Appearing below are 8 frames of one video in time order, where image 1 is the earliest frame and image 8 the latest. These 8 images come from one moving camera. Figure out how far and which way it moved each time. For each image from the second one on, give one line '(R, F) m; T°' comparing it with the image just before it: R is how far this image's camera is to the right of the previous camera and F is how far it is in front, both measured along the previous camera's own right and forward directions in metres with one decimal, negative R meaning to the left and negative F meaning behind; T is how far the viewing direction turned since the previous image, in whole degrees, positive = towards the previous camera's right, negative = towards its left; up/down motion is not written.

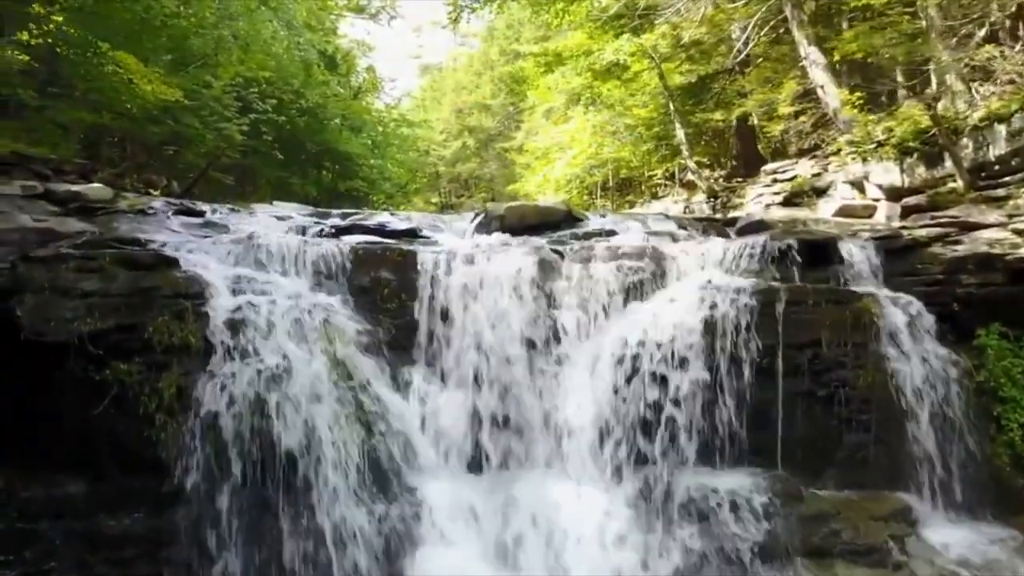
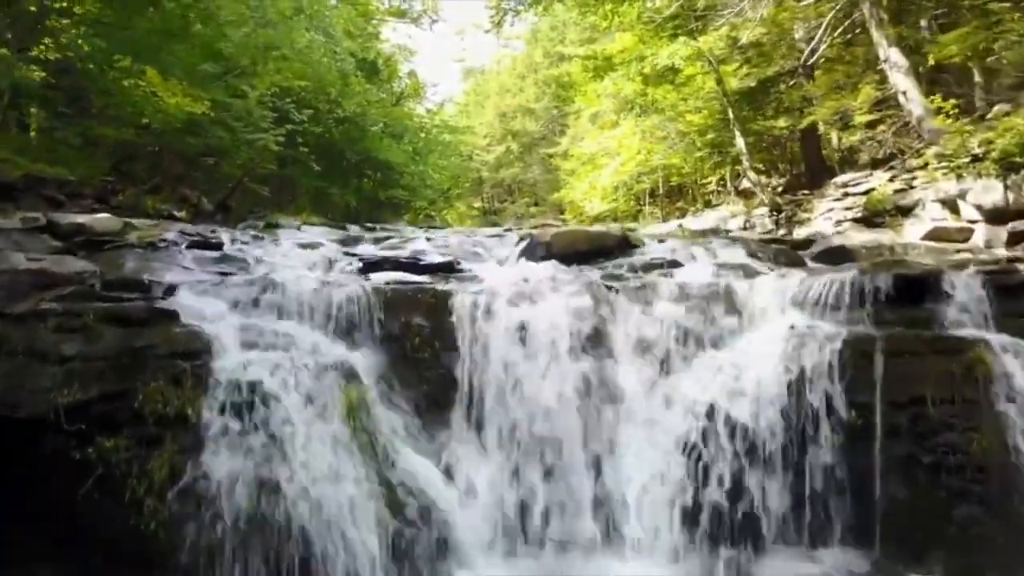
(-0.1, +0.9) m; -3°
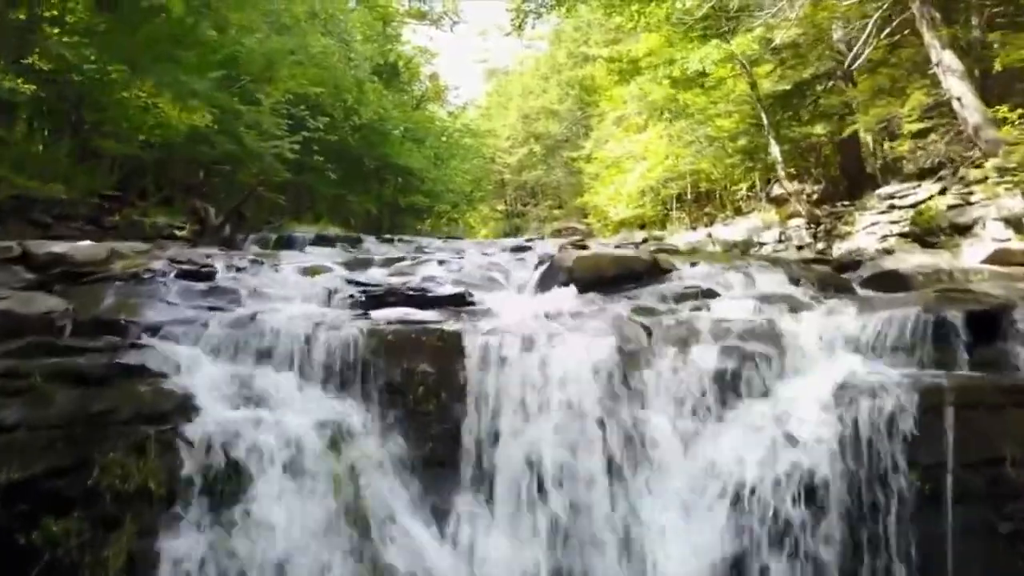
(+0.1, +0.7) m; -2°
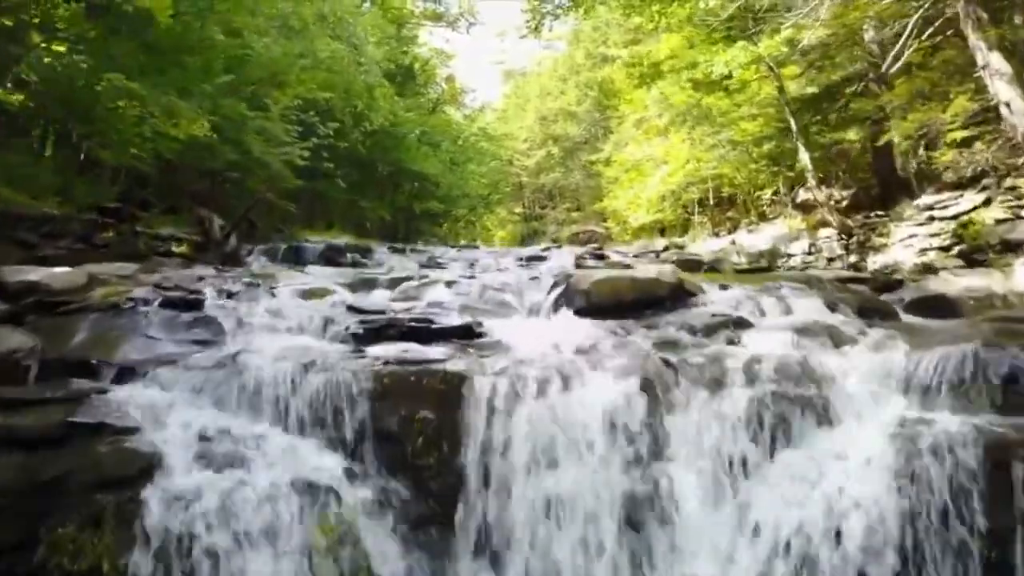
(0.0, +0.6) m; -1°
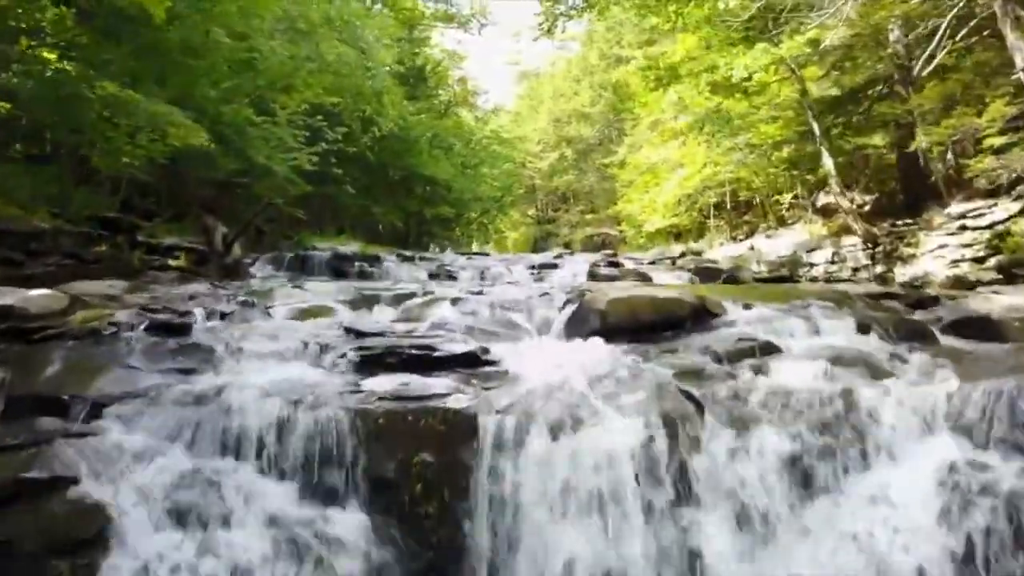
(0.0, +0.4) m; -1°
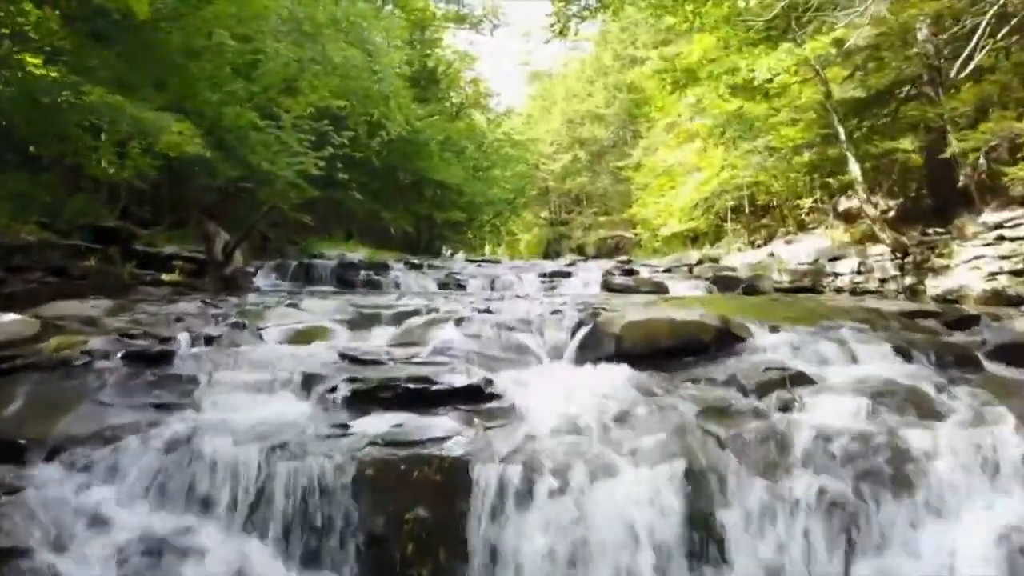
(0.0, +0.5) m; -1°
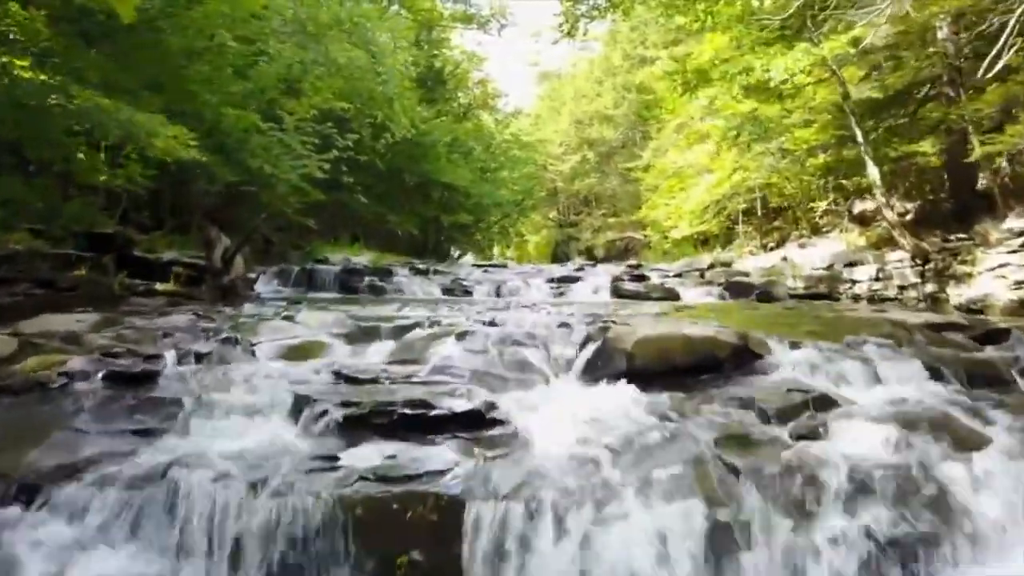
(0.0, +0.3) m; -1°
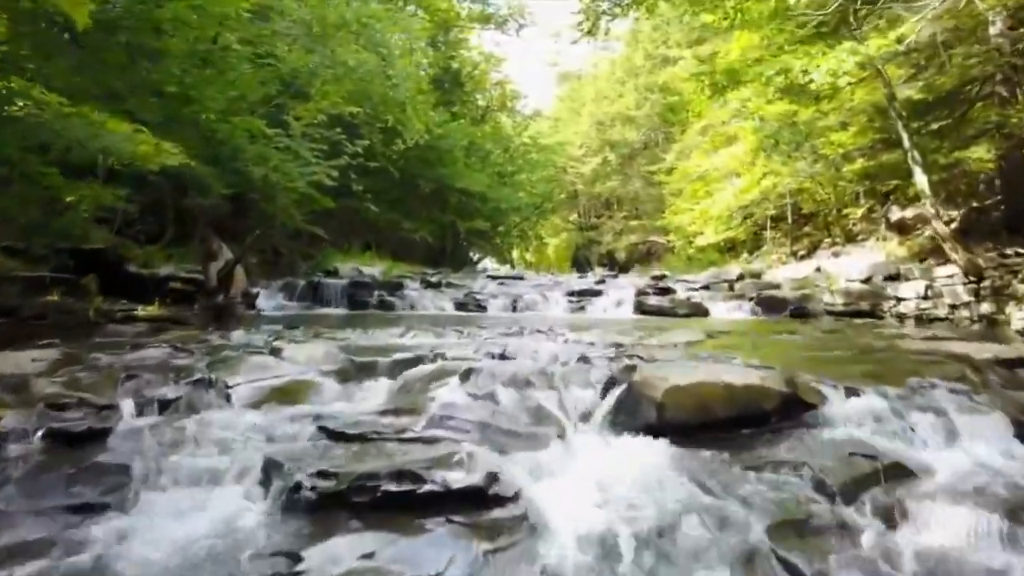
(+0.1, +0.8) m; -1°
